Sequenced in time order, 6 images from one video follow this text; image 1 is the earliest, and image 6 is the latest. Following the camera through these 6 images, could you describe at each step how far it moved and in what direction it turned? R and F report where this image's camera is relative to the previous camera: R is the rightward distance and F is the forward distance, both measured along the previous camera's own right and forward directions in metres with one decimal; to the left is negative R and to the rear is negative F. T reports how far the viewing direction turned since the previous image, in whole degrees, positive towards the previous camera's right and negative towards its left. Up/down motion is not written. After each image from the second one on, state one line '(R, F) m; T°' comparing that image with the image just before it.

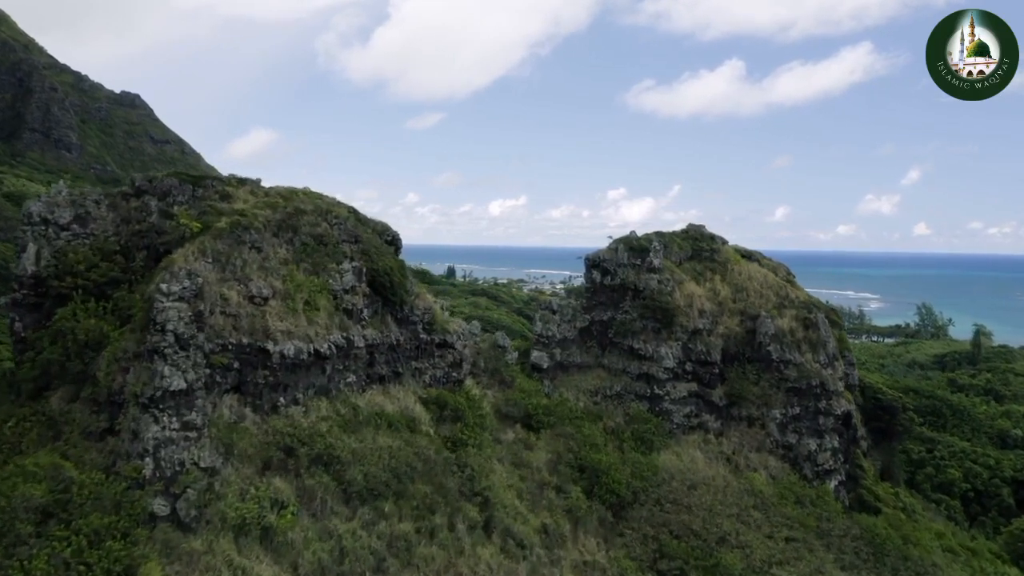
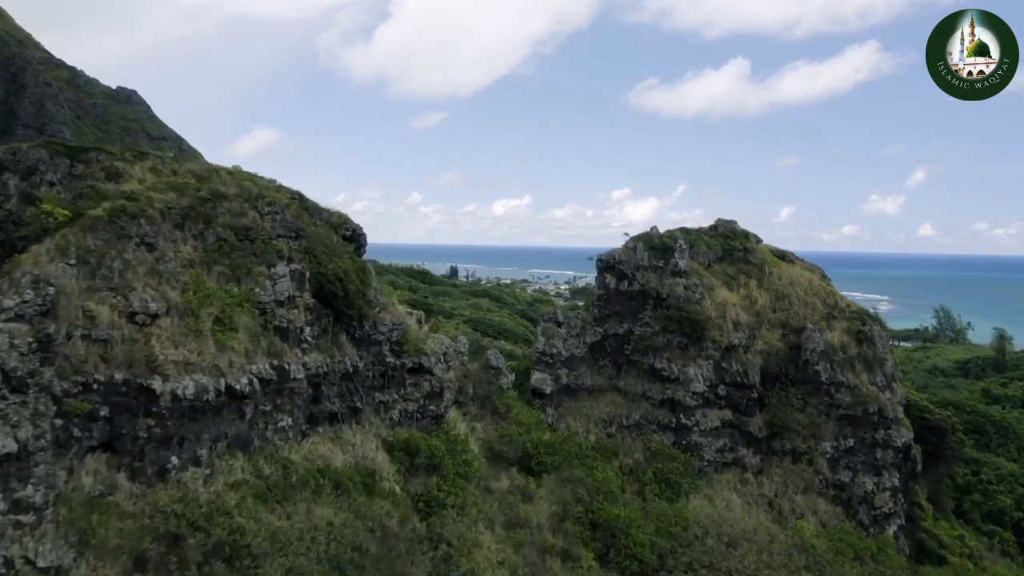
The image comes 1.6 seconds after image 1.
(+0.2, +4.4) m; 0°
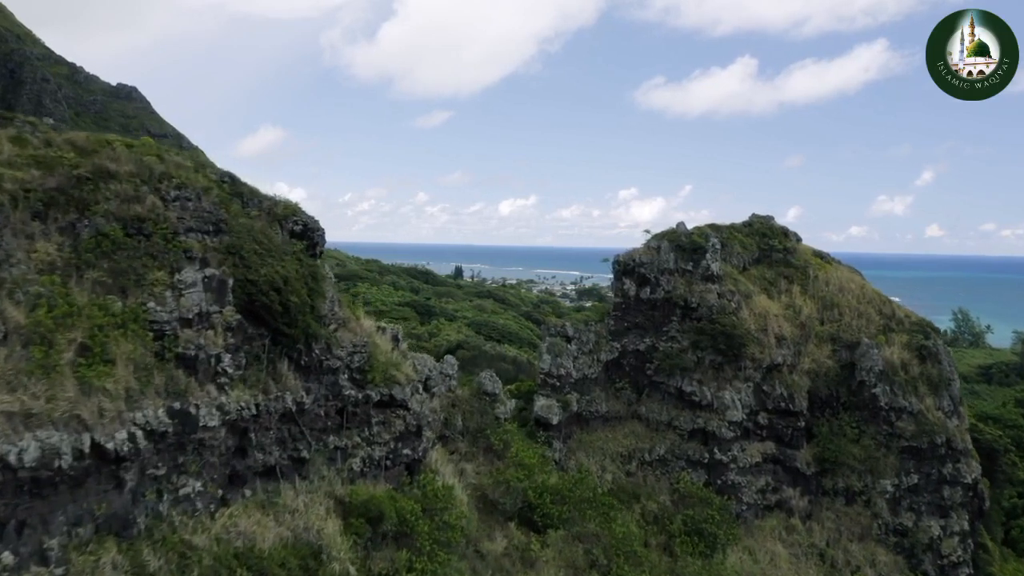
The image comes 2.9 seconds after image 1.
(+0.1, +3.5) m; 0°
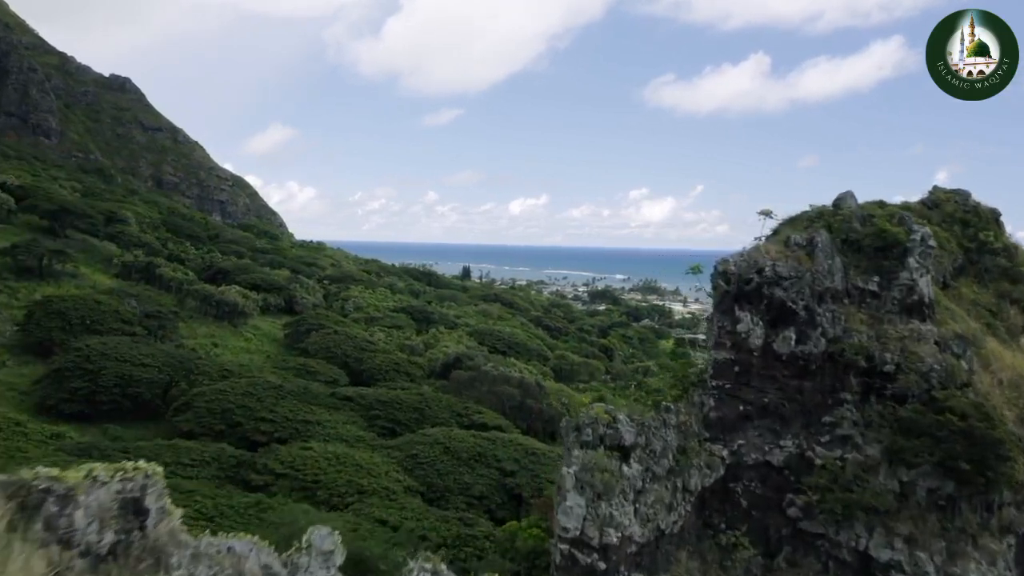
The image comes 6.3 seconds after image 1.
(+0.2, +9.4) m; -1°
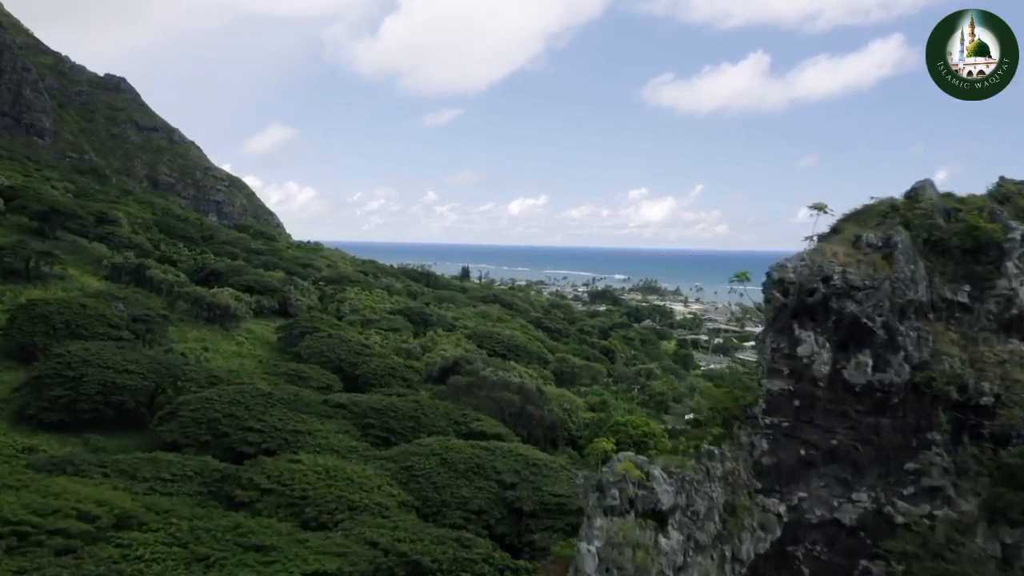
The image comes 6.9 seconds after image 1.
(0.0, +1.7) m; 0°
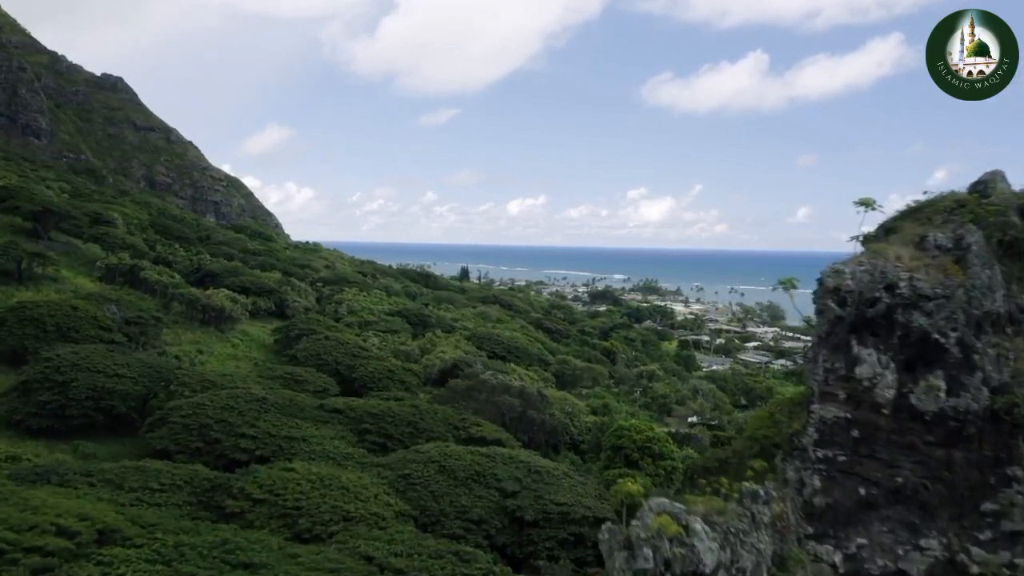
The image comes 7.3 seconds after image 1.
(0.0, +1.0) m; 0°
